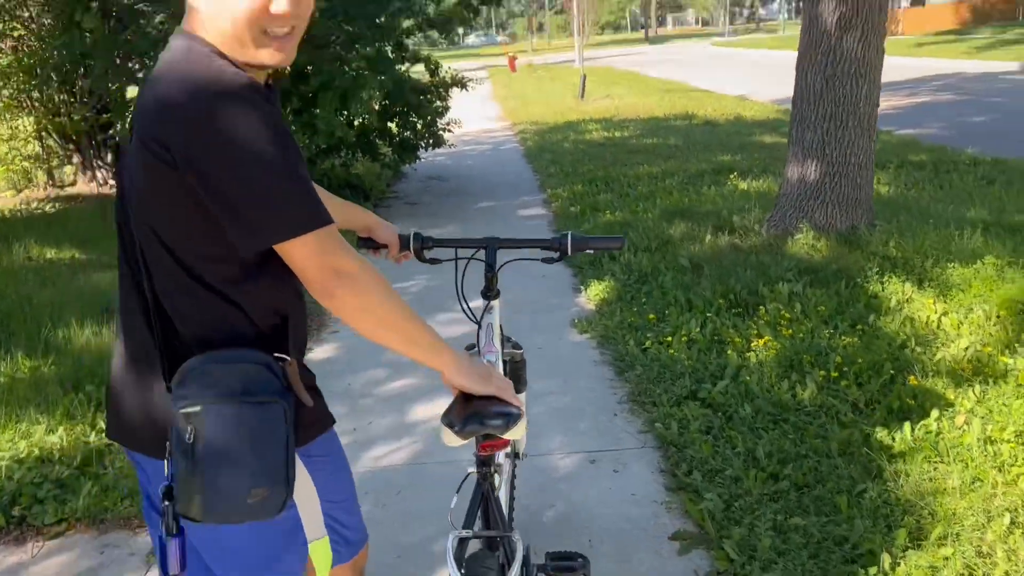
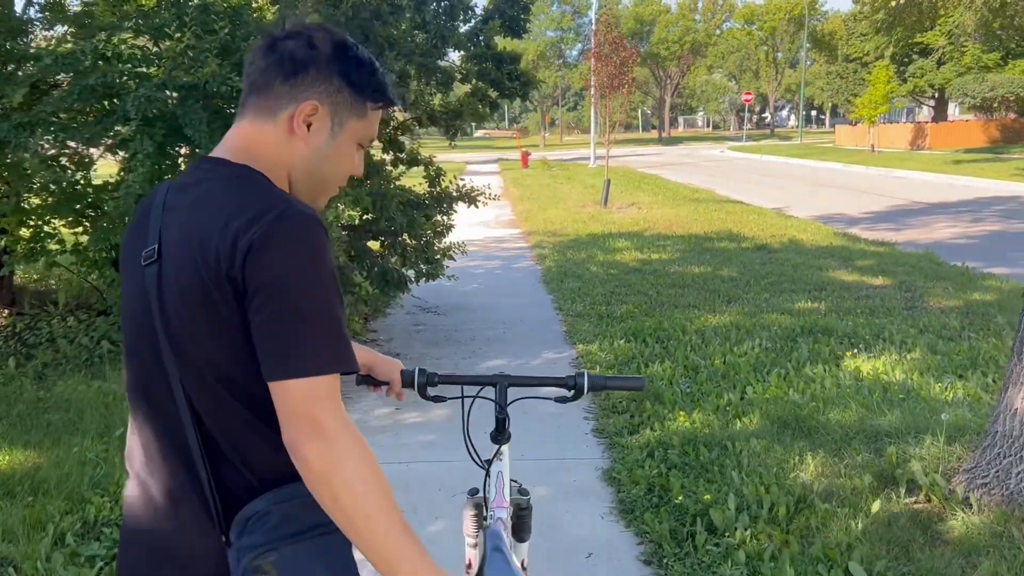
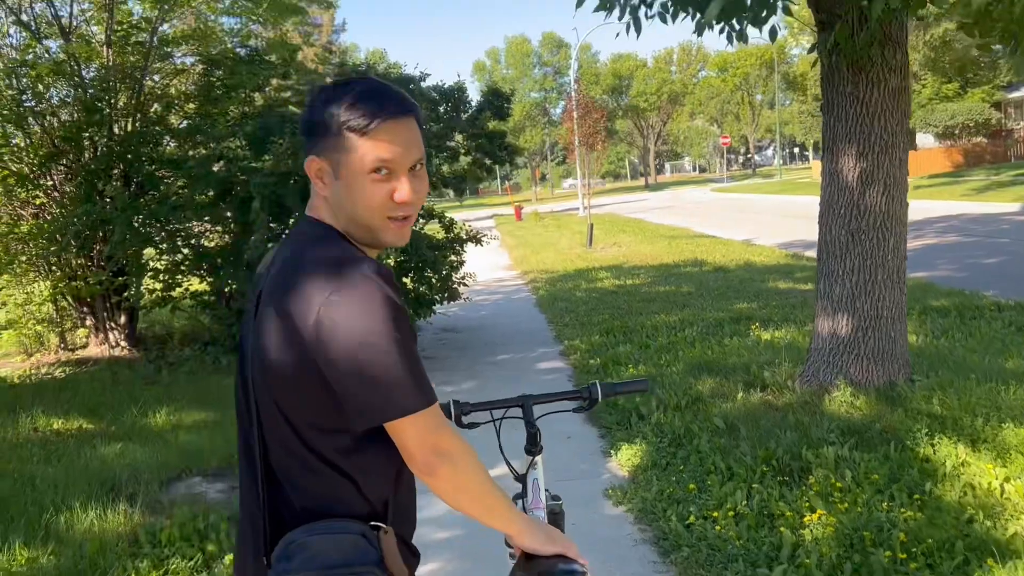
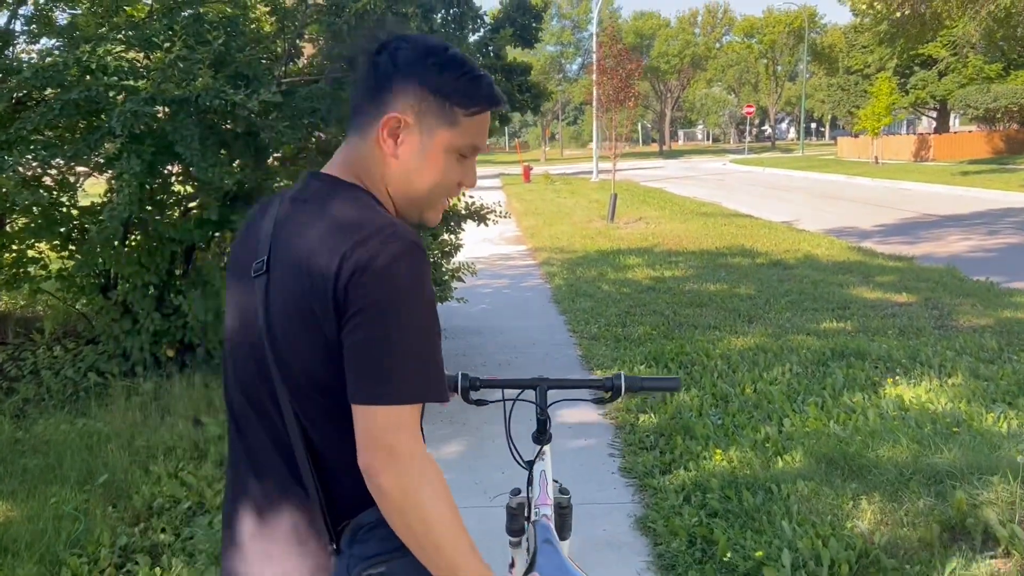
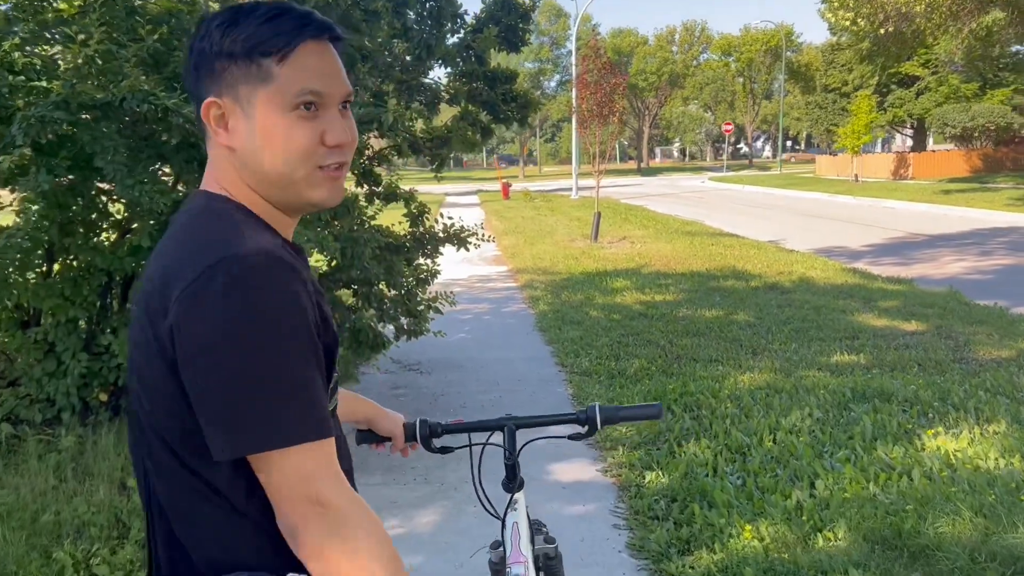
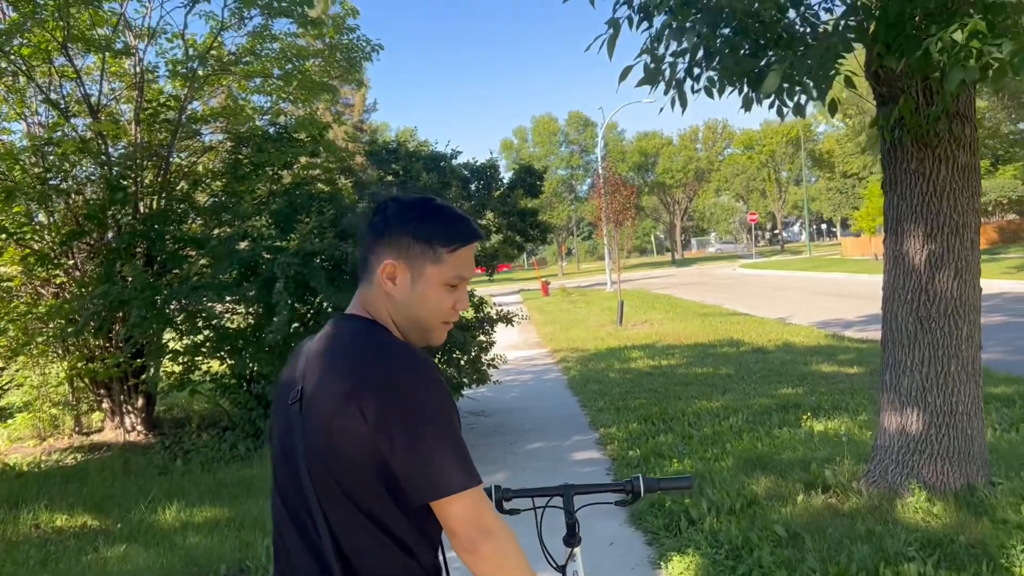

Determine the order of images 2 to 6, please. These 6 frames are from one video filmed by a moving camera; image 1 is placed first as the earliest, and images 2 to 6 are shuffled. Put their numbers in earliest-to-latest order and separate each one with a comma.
3, 6, 2, 4, 5
